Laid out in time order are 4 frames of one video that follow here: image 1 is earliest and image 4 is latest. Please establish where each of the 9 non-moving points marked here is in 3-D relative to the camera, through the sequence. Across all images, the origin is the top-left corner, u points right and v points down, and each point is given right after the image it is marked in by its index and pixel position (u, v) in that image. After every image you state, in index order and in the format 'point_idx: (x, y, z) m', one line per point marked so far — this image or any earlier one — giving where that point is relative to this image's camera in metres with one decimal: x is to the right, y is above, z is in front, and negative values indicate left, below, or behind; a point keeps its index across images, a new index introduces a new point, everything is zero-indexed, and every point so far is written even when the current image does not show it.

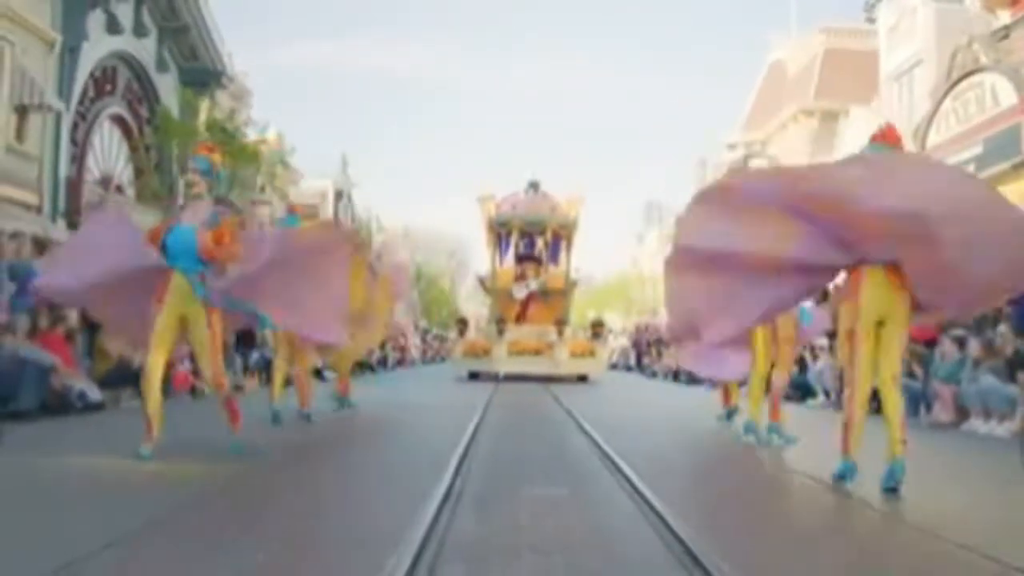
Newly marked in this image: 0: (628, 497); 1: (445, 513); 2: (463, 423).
0: (+0.7, -1.2, +7.7) m
1: (-0.3, -1.1, +7.0) m
2: (-0.5, -1.4, +13.9) m
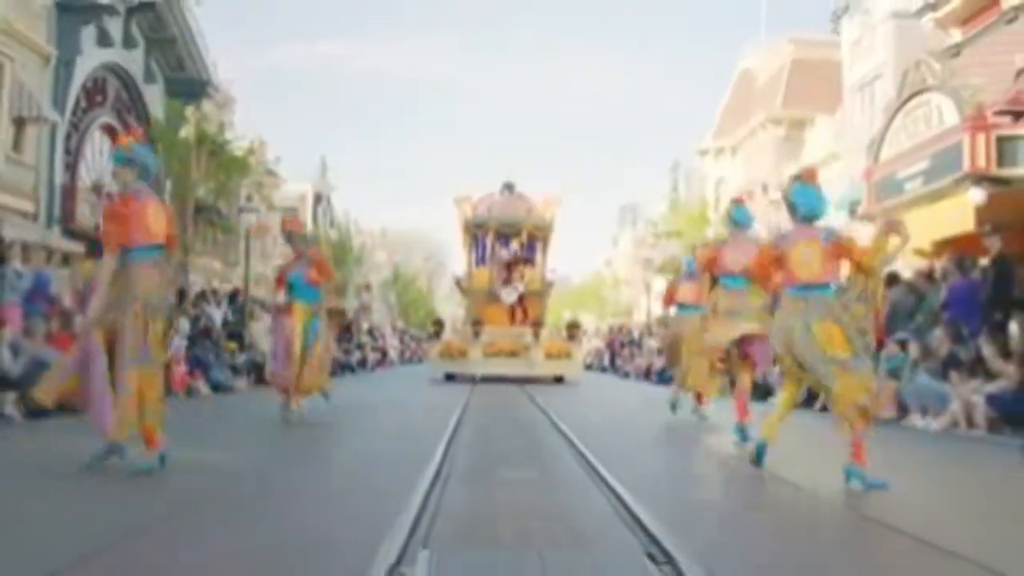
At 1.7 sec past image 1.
0: (+0.5, -1.2, +8.3) m
1: (-0.4, -1.2, +7.6) m
2: (-0.7, -1.4, +14.4) m
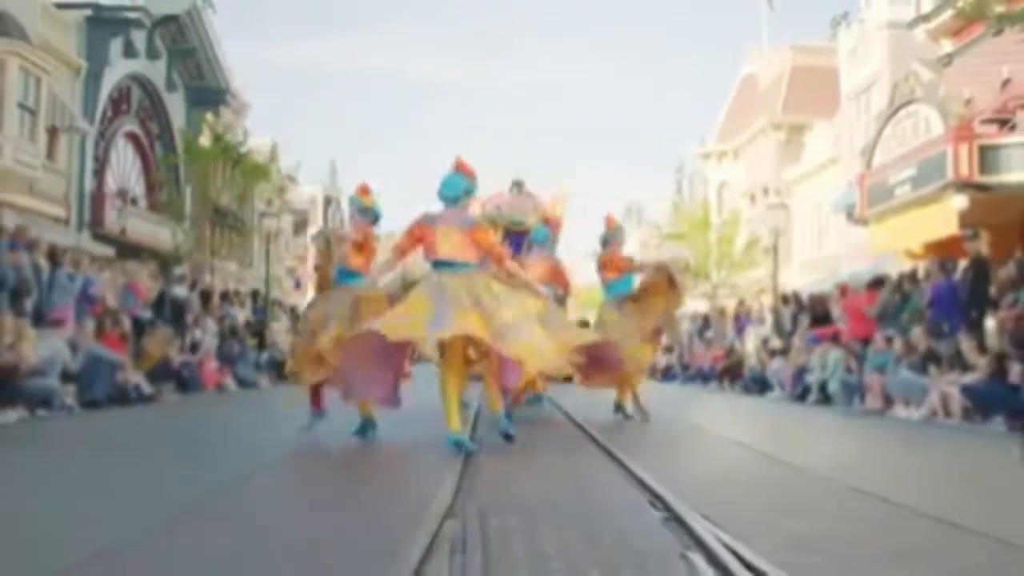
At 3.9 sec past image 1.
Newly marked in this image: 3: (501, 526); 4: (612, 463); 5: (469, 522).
0: (+0.6, -1.2, +8.9) m
1: (-0.3, -1.2, +8.2) m
2: (-0.6, -1.4, +15.1) m
3: (0.0, -1.0, +6.0) m
4: (+0.6, -1.2, +9.5) m
5: (-0.2, -1.0, +6.3) m
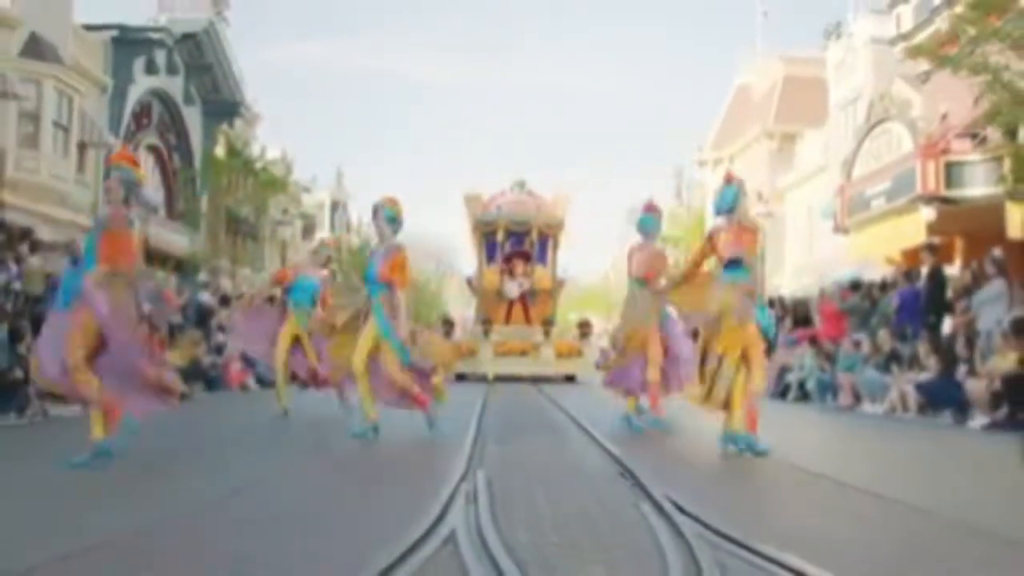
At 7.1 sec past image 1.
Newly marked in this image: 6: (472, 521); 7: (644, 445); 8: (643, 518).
0: (+0.6, -1.2, +9.7) m
1: (-0.3, -1.2, +9.0) m
2: (-0.6, -1.5, +15.9) m
3: (0.0, -1.0, +6.8) m
4: (+0.7, -1.3, +10.3) m
5: (-0.2, -1.1, +7.1) m
6: (-0.2, -1.0, +6.1) m
7: (+1.1, -1.3, +11.5) m
8: (+0.6, -1.0, +6.2) m
